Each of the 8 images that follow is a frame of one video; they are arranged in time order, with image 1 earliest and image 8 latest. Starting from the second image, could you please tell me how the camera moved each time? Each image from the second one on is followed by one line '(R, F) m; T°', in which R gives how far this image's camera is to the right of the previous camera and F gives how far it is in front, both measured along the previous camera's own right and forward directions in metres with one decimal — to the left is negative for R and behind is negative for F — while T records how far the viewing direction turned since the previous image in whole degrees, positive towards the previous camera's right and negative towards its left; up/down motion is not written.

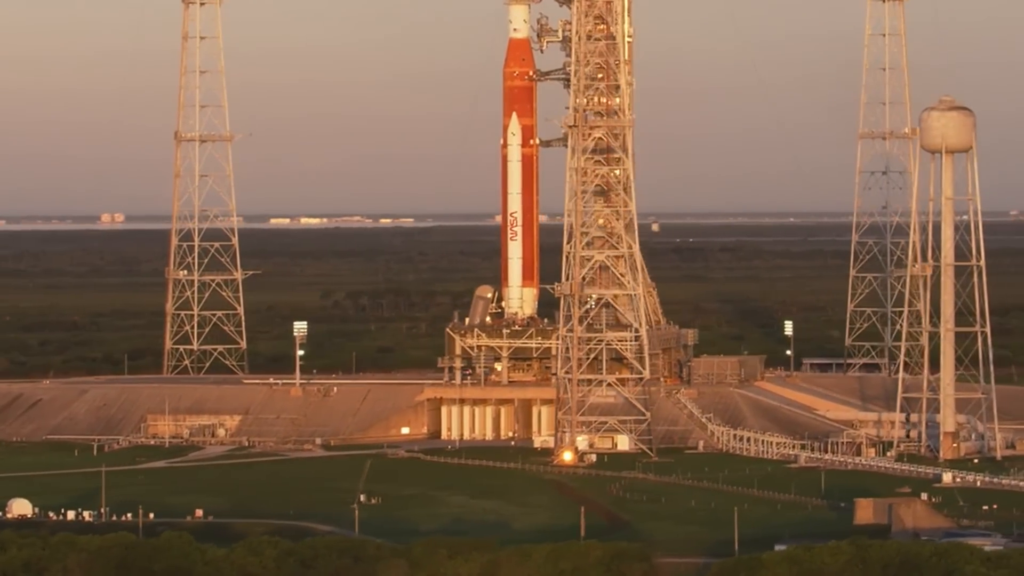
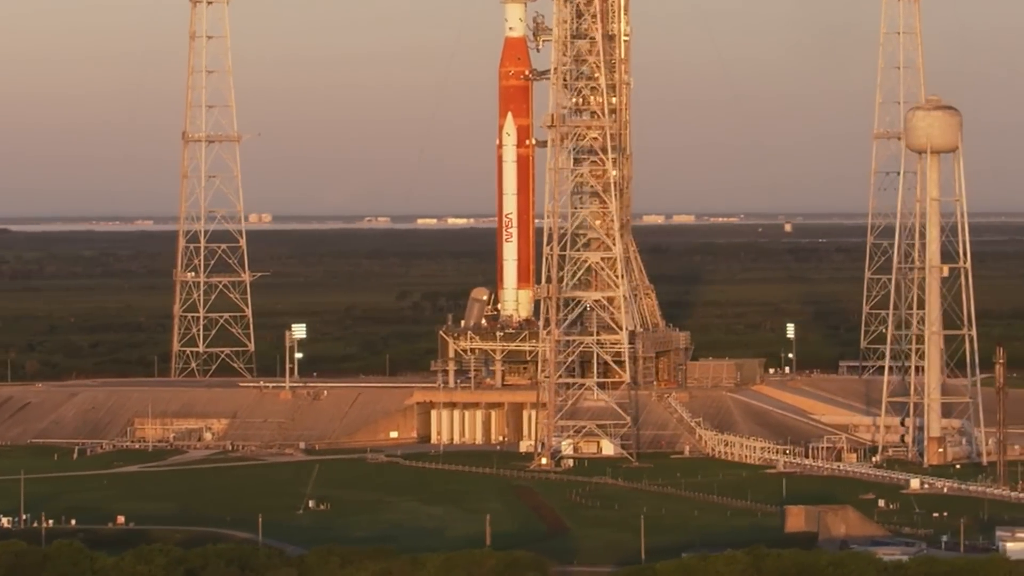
(+1.8, +0.8) m; -2°
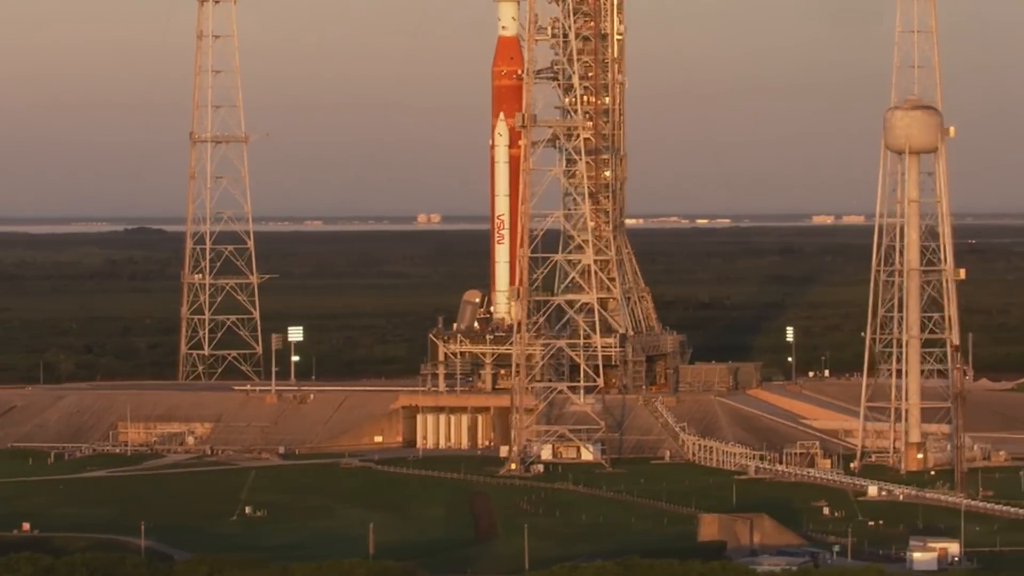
(+2.1, +0.8) m; -2°
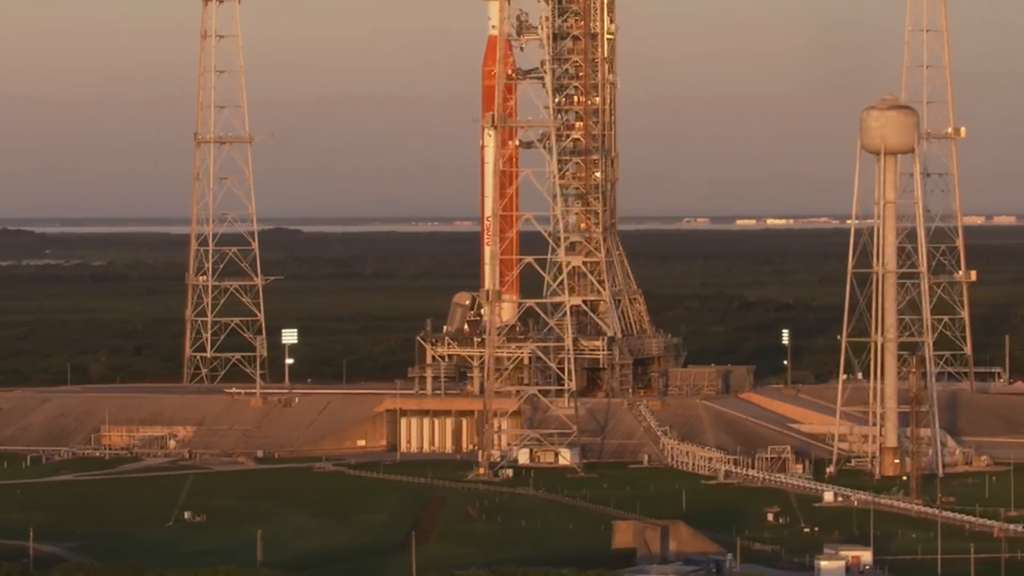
(+1.9, +0.7) m; -2°
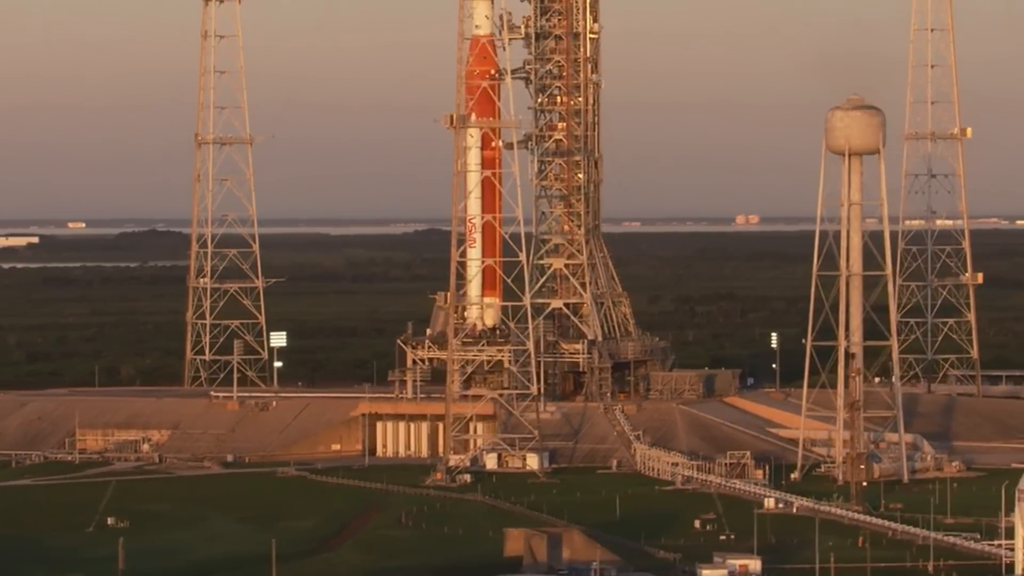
(+2.1, +0.7) m; -2°
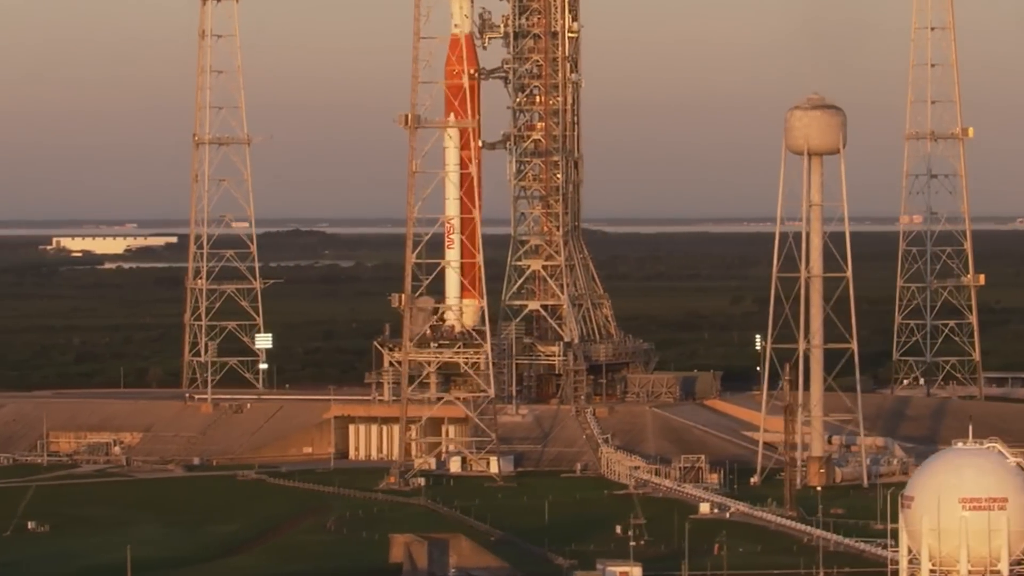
(+2.1, +0.6) m; -1°
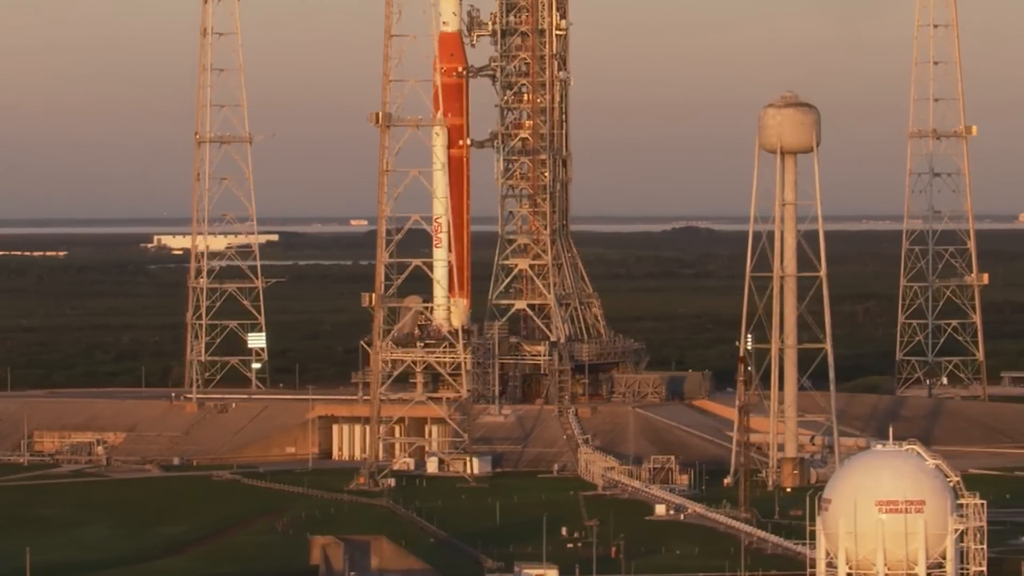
(+1.4, +0.4) m; -1°
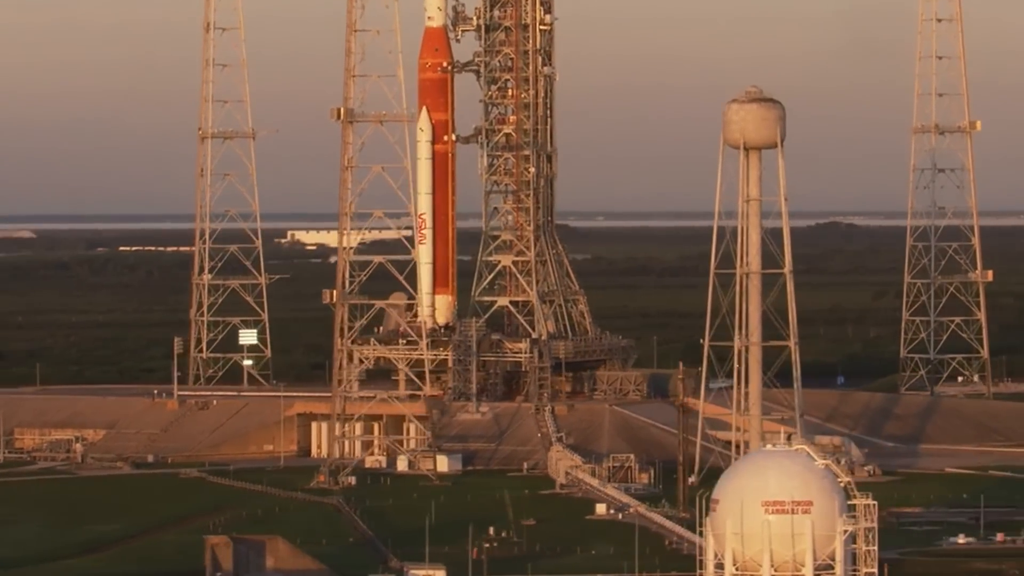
(+1.9, +0.4) m; -1°
